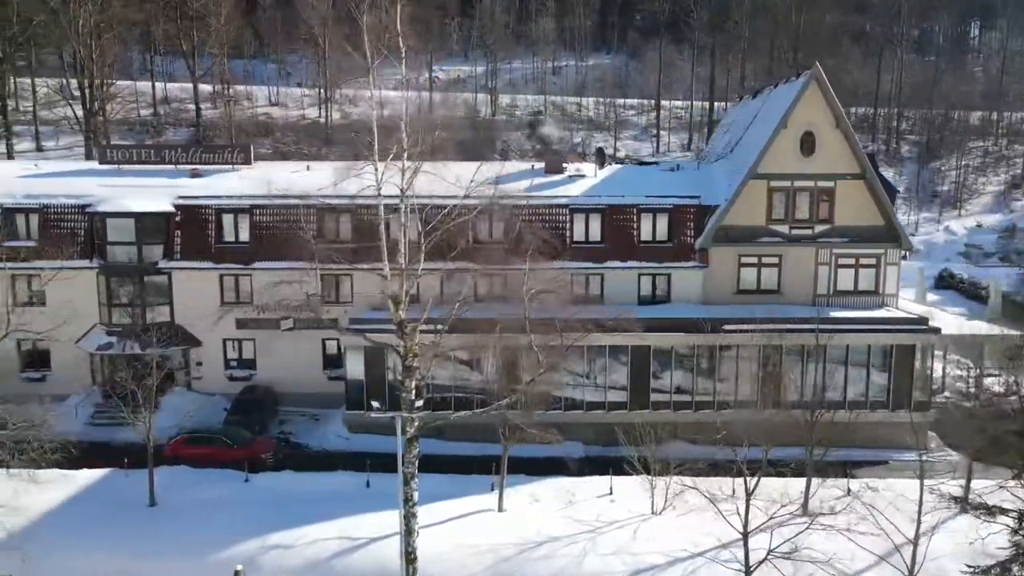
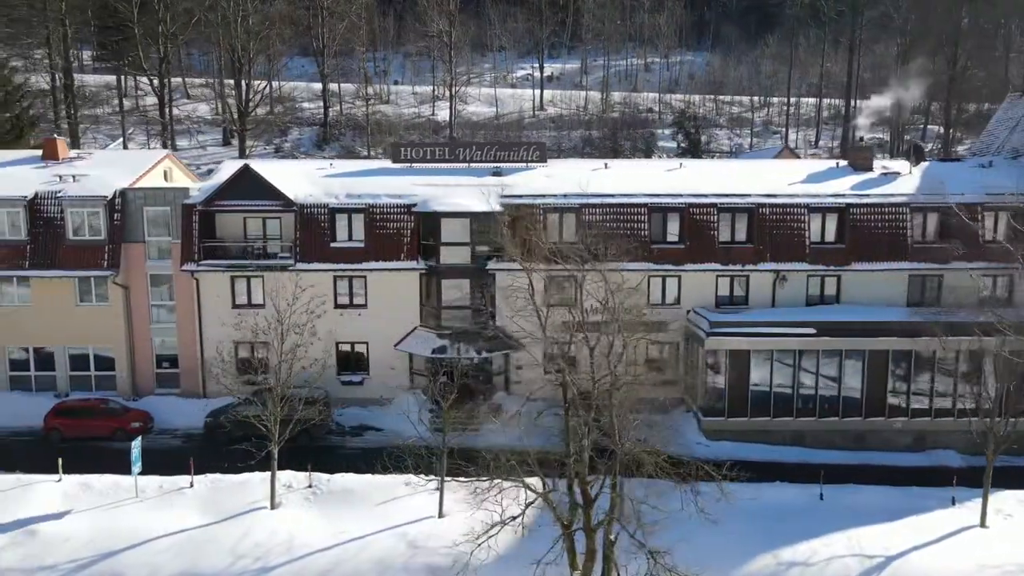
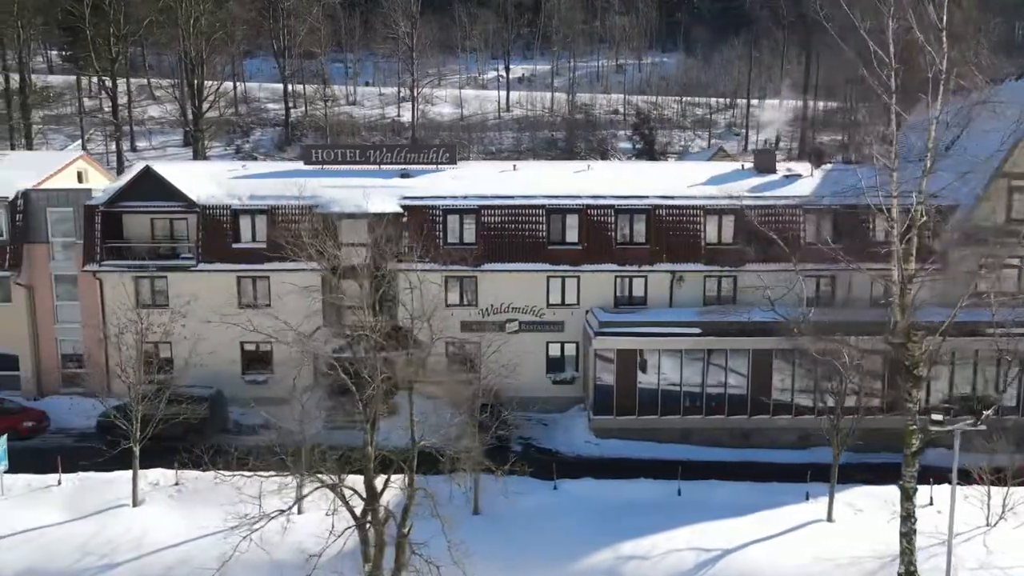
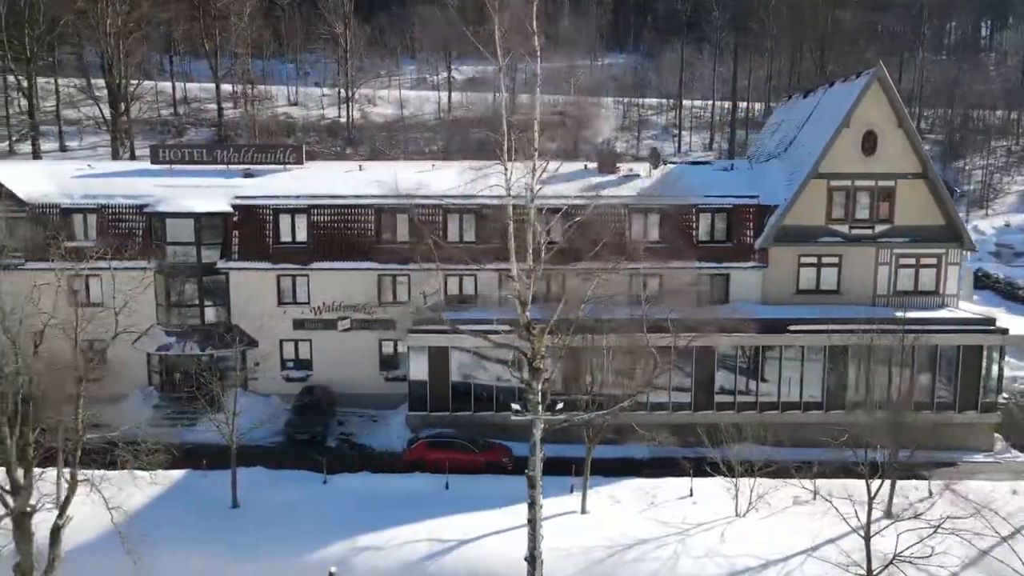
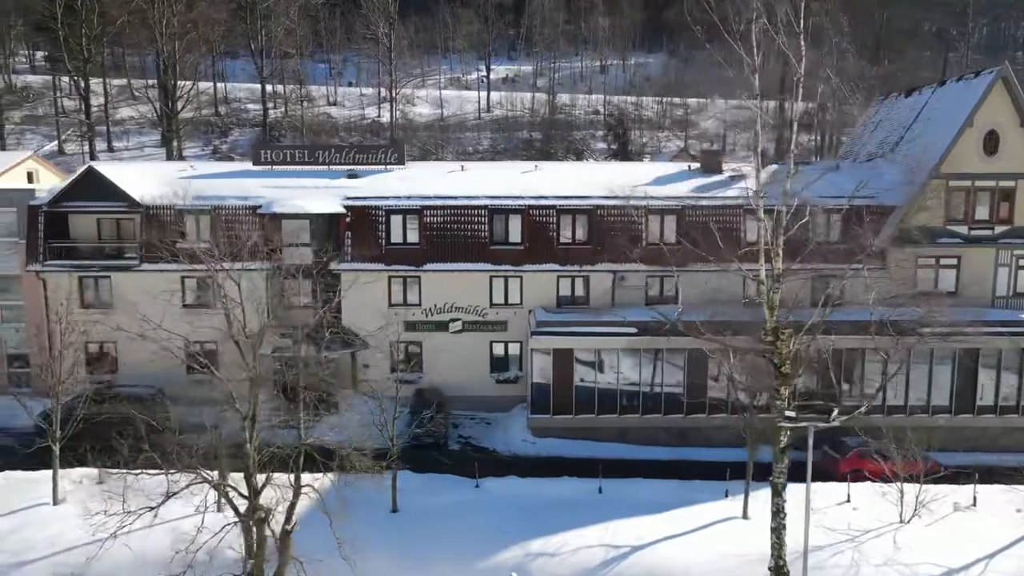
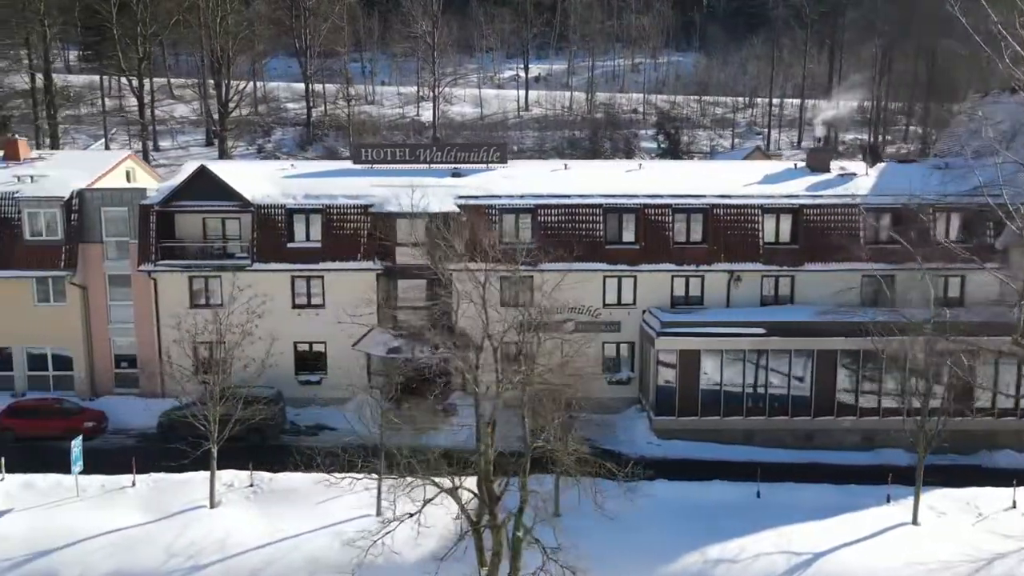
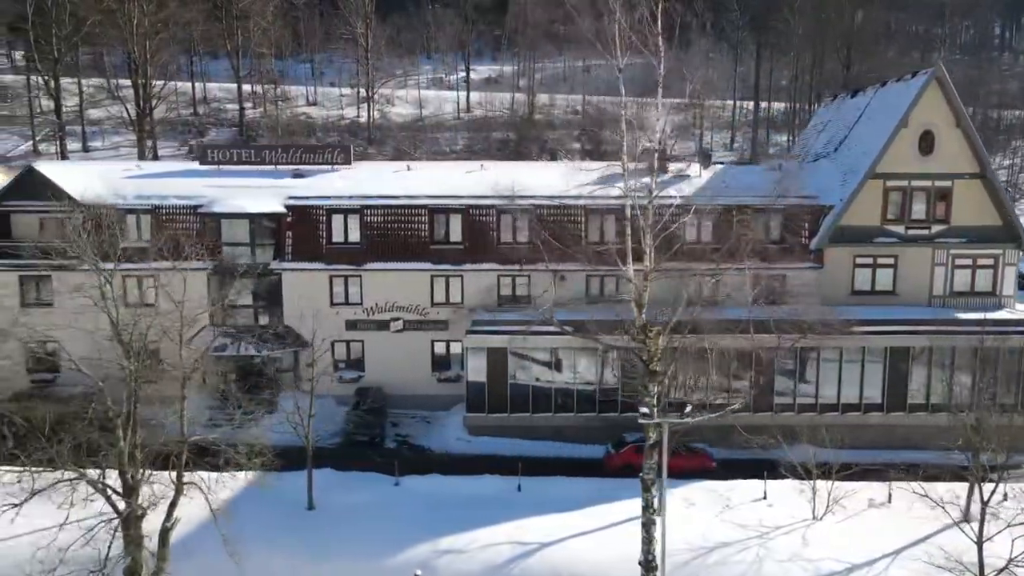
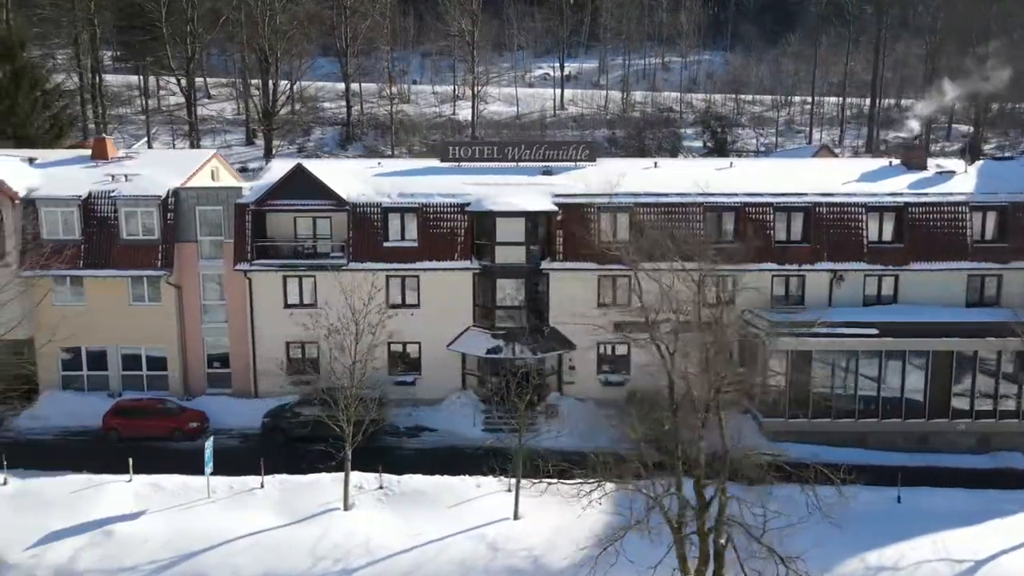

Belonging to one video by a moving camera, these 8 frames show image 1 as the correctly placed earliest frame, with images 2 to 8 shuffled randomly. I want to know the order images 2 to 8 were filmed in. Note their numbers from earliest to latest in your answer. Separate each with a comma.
4, 7, 5, 3, 6, 2, 8
